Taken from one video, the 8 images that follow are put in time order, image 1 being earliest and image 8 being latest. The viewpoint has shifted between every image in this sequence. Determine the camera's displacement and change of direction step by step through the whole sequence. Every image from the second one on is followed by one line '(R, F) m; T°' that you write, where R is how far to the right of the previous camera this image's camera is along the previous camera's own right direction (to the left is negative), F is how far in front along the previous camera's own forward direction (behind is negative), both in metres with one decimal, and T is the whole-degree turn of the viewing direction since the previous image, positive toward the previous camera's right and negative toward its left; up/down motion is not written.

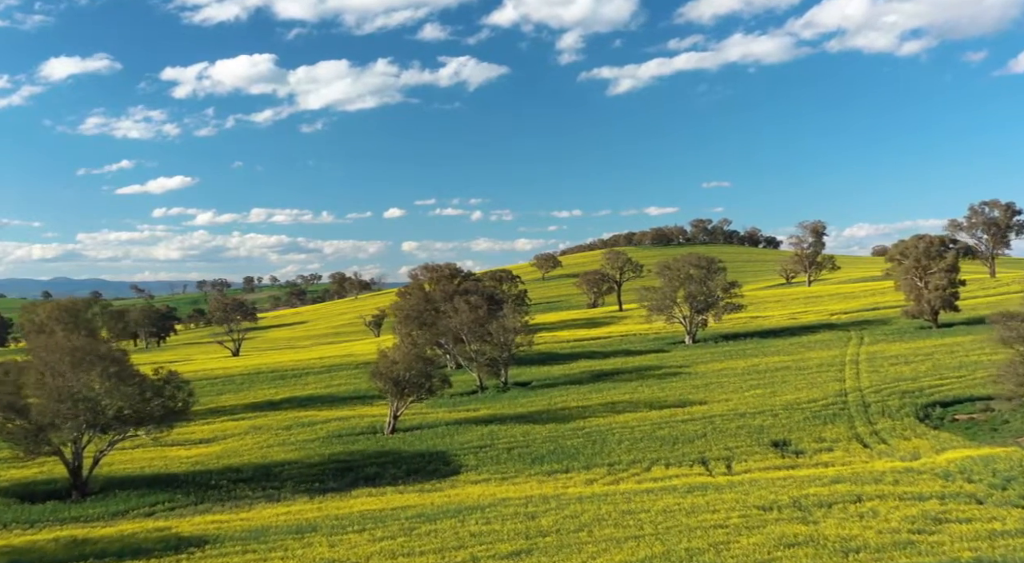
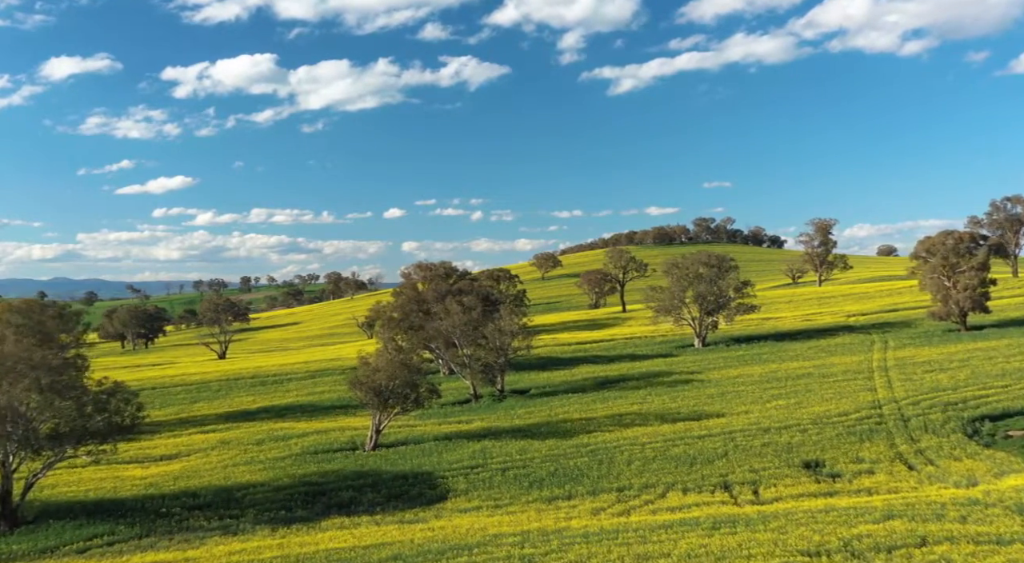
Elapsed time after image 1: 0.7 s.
(+0.2, +4.5) m; 0°
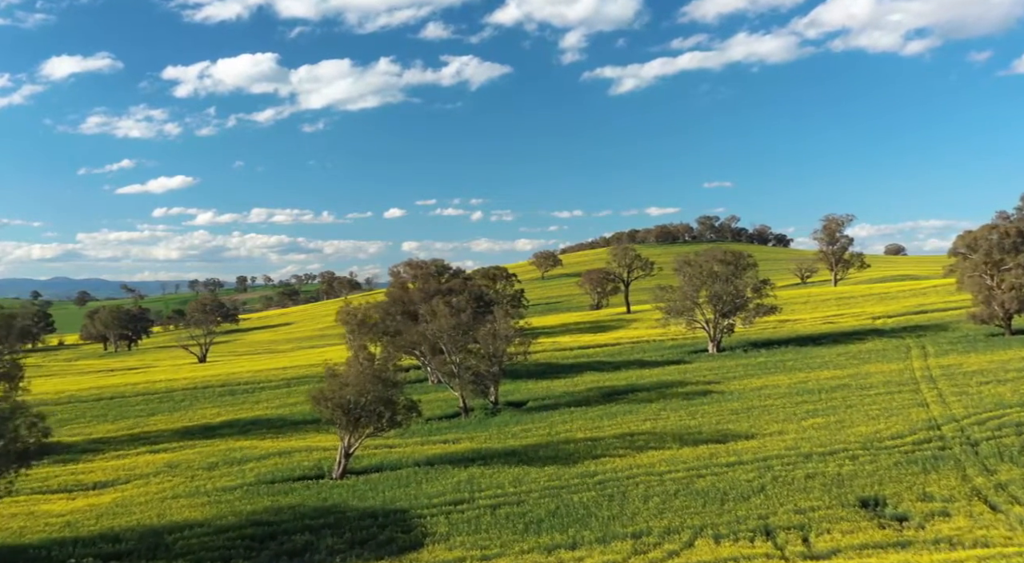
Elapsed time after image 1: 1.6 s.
(+0.3, +6.0) m; 0°
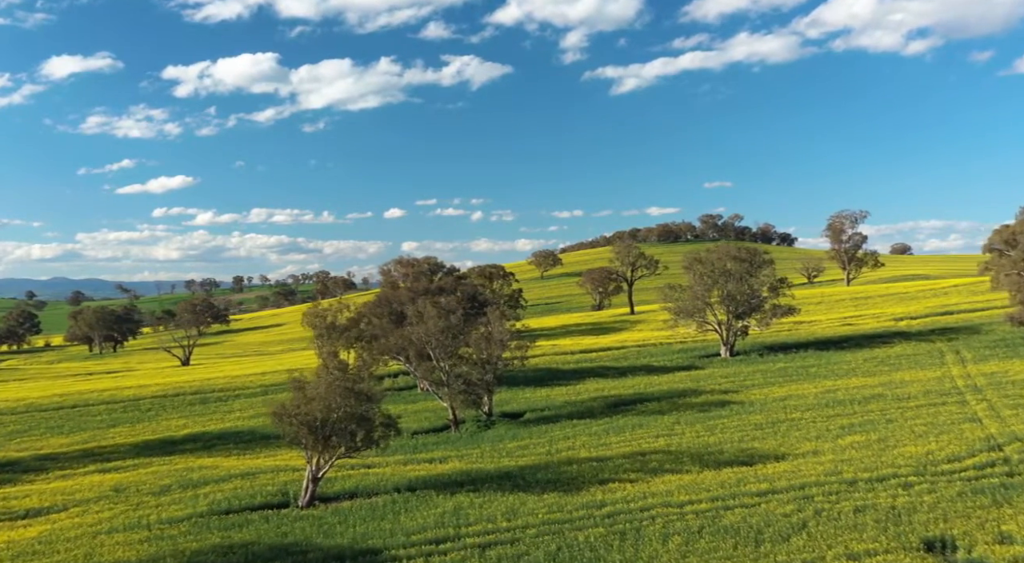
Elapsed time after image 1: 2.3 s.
(+0.2, +4.6) m; 0°
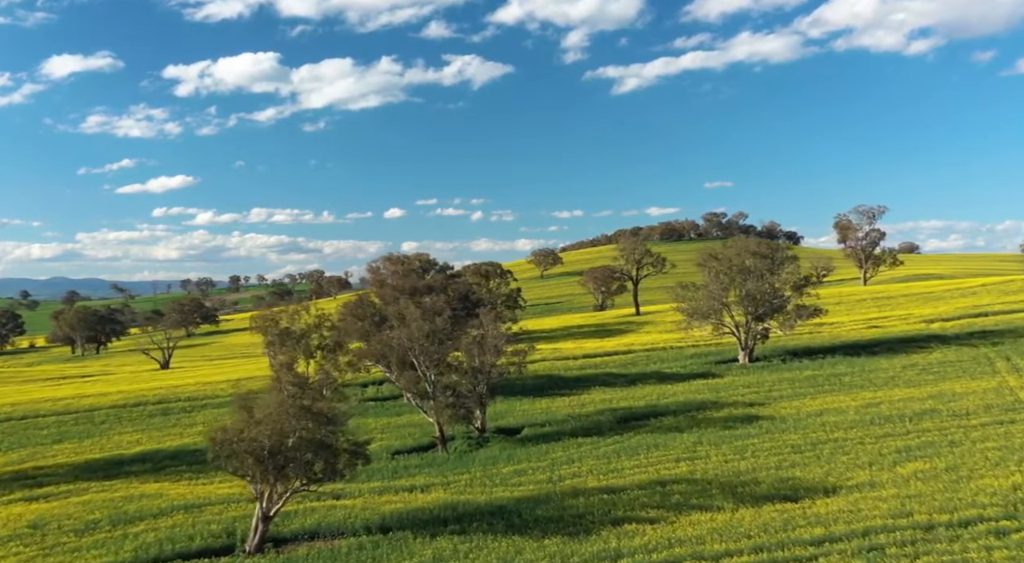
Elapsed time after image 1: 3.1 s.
(+0.2, +5.2) m; 0°
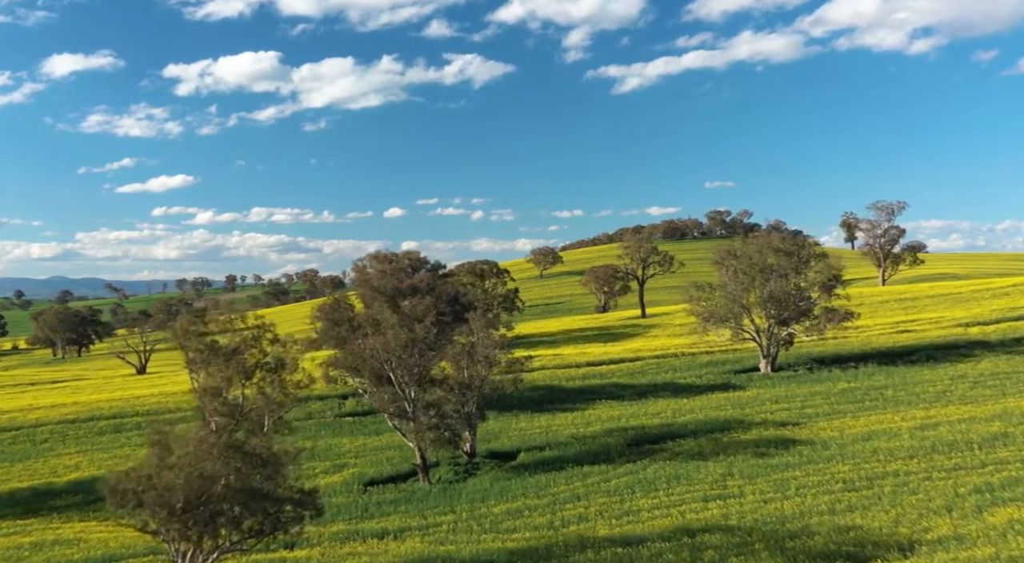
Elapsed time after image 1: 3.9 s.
(+0.2, +5.2) m; 0°
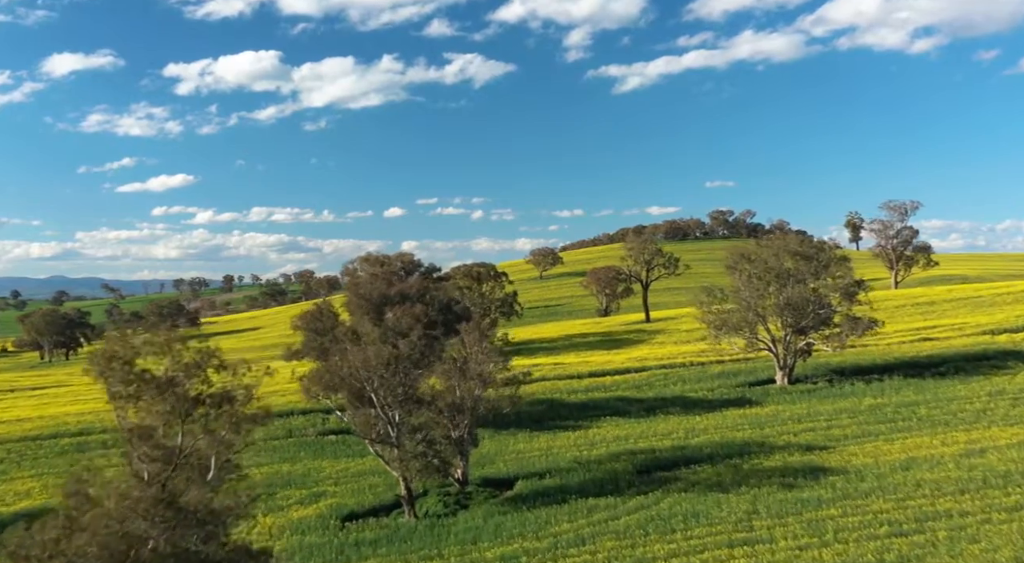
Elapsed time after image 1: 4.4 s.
(+0.1, +3.2) m; 0°
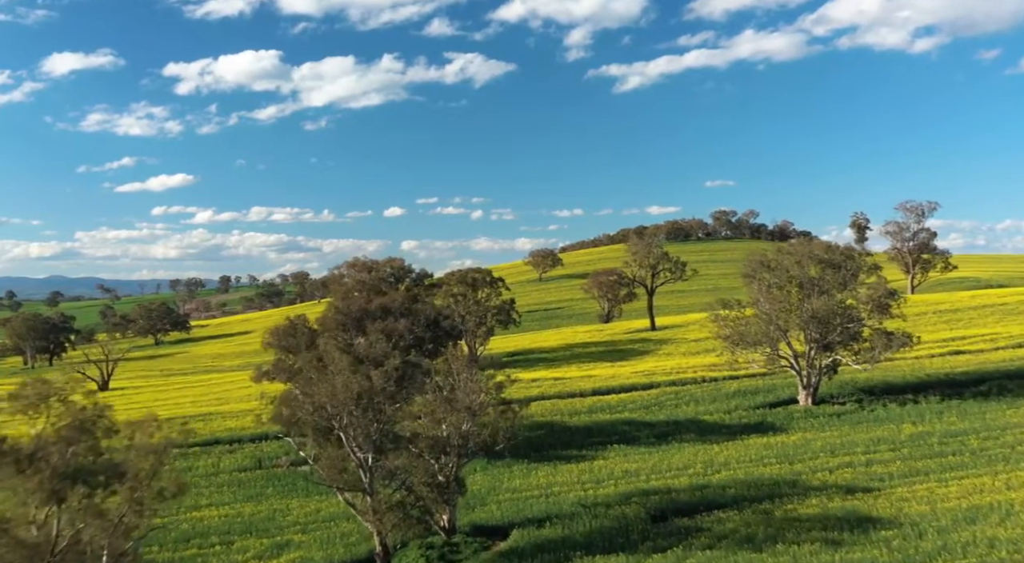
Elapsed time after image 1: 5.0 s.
(+0.2, +4.0) m; 0°
